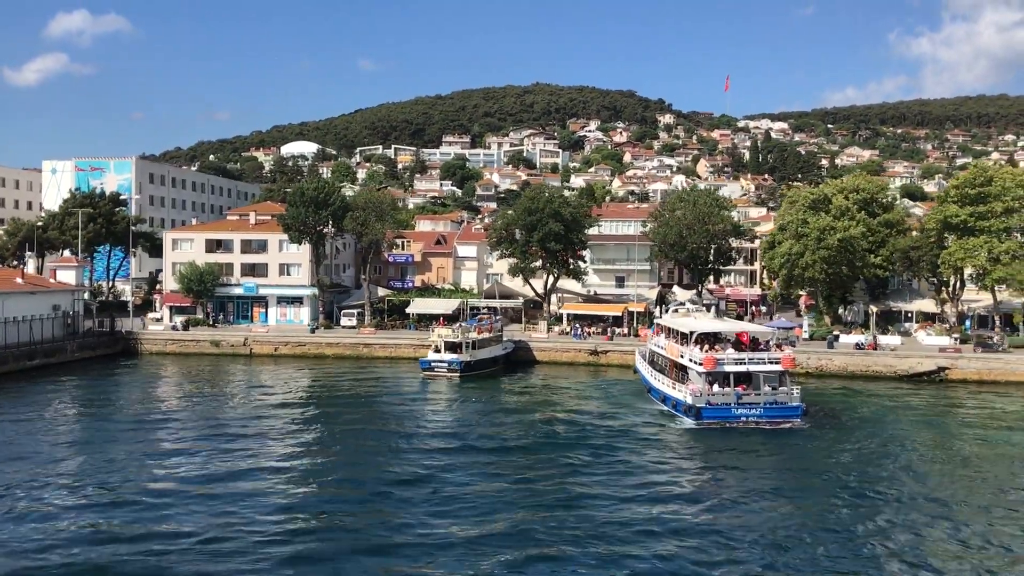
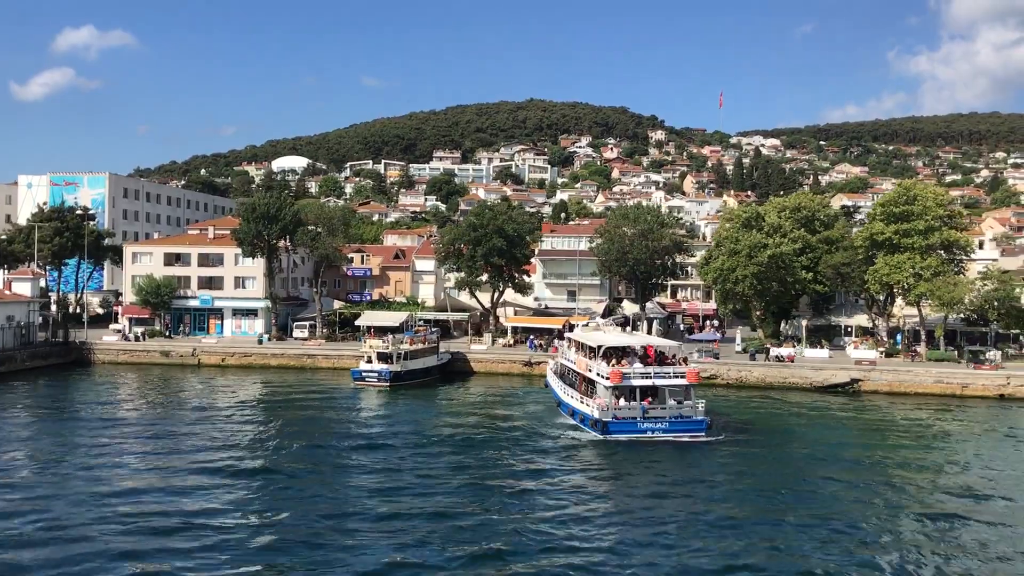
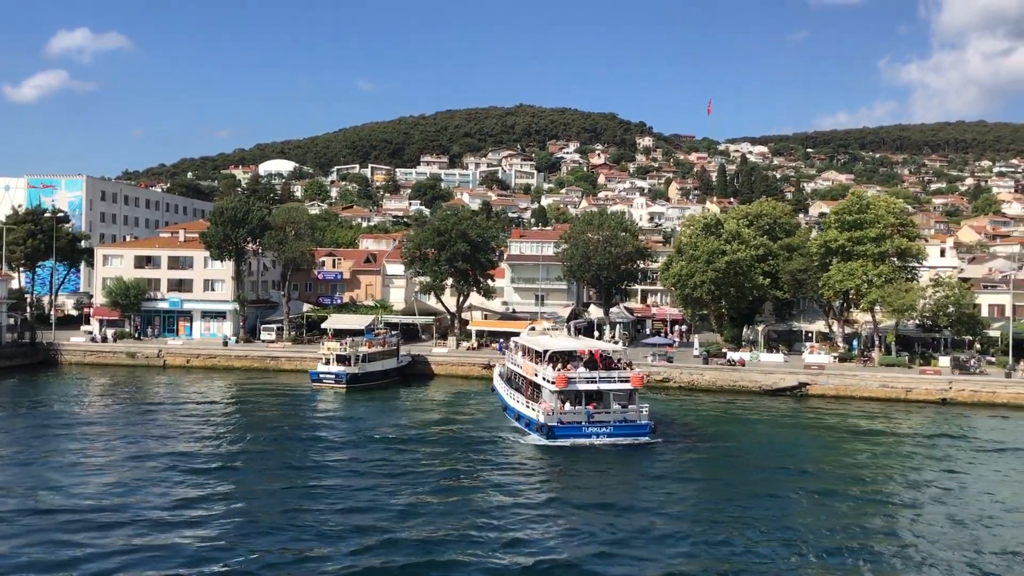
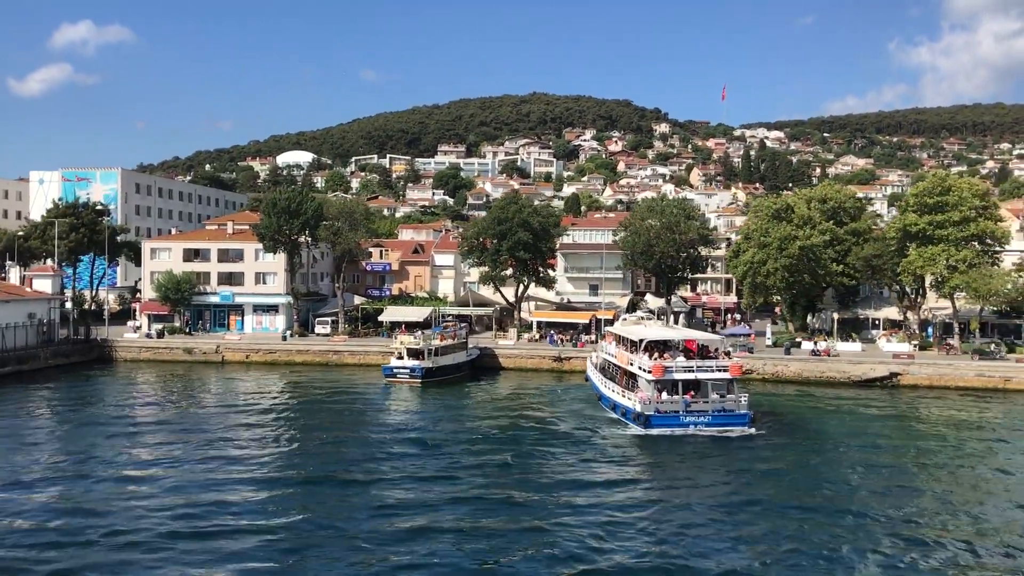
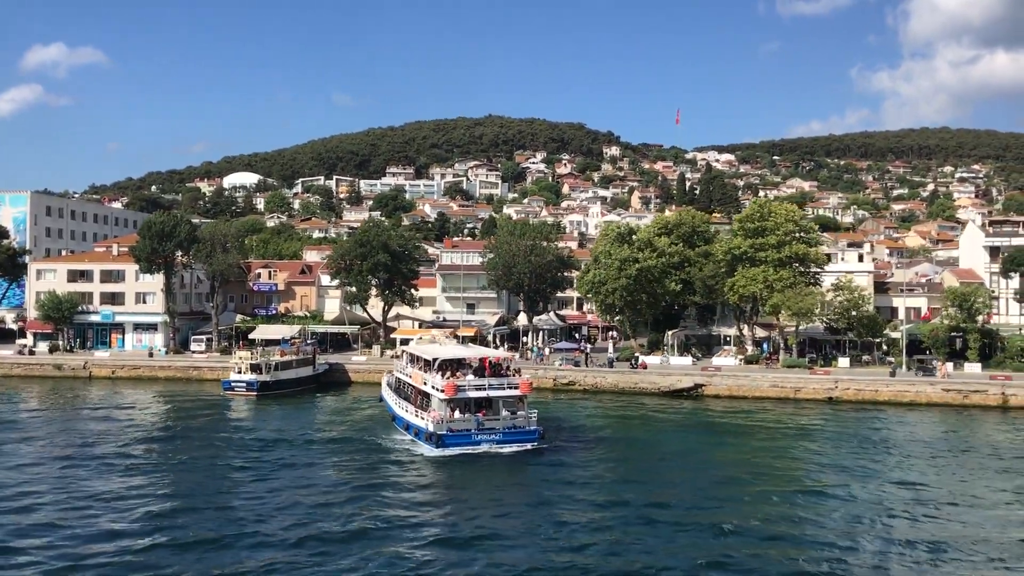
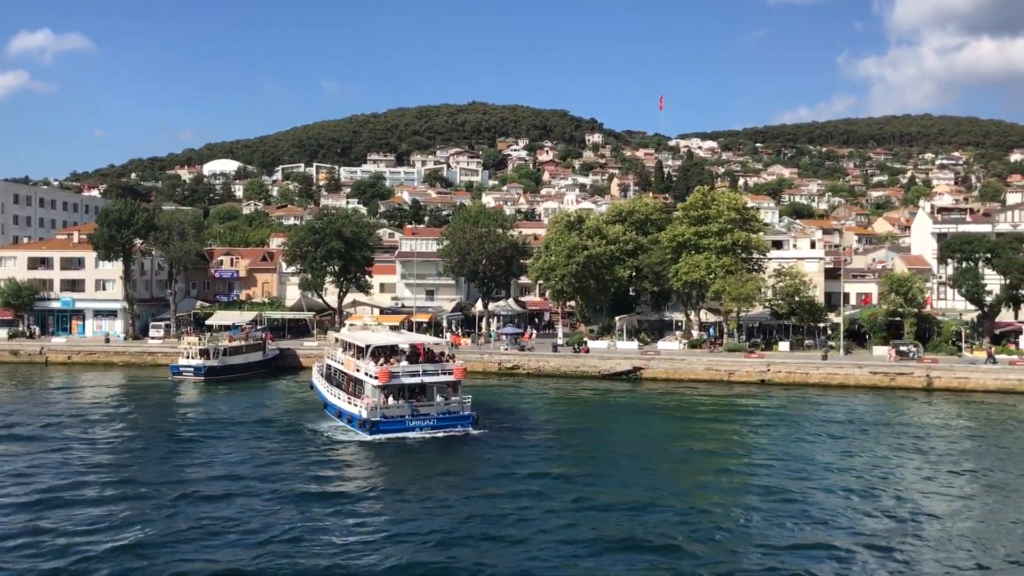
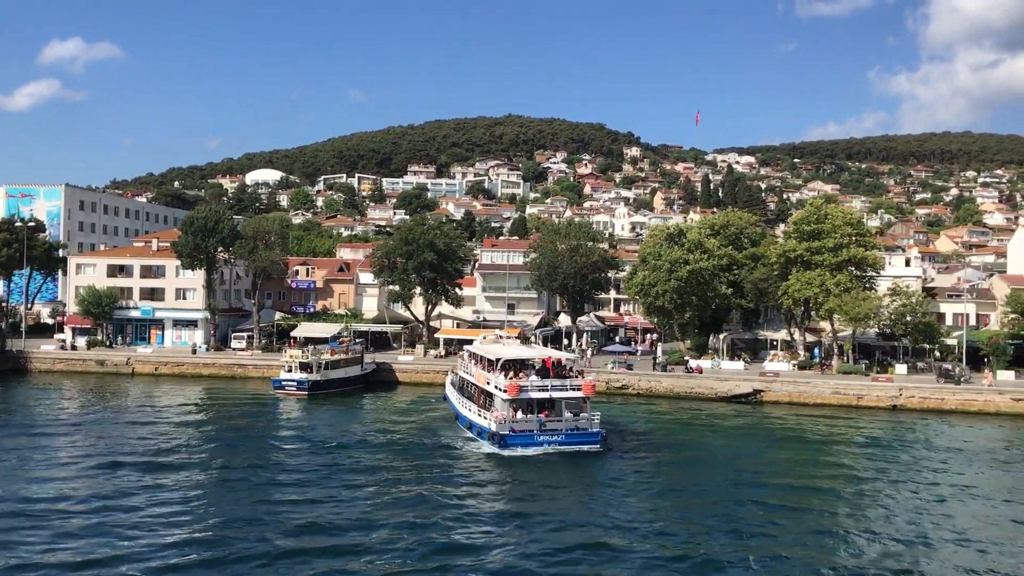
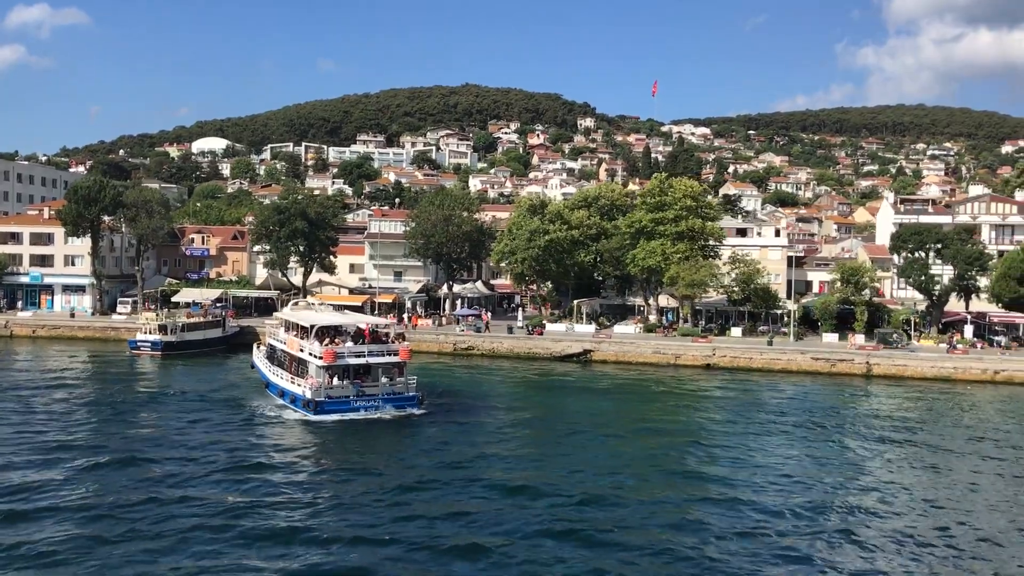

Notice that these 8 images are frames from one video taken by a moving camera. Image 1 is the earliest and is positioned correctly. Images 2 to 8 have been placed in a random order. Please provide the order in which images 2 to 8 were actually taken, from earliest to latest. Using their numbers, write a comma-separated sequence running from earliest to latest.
4, 2, 3, 7, 5, 6, 8
